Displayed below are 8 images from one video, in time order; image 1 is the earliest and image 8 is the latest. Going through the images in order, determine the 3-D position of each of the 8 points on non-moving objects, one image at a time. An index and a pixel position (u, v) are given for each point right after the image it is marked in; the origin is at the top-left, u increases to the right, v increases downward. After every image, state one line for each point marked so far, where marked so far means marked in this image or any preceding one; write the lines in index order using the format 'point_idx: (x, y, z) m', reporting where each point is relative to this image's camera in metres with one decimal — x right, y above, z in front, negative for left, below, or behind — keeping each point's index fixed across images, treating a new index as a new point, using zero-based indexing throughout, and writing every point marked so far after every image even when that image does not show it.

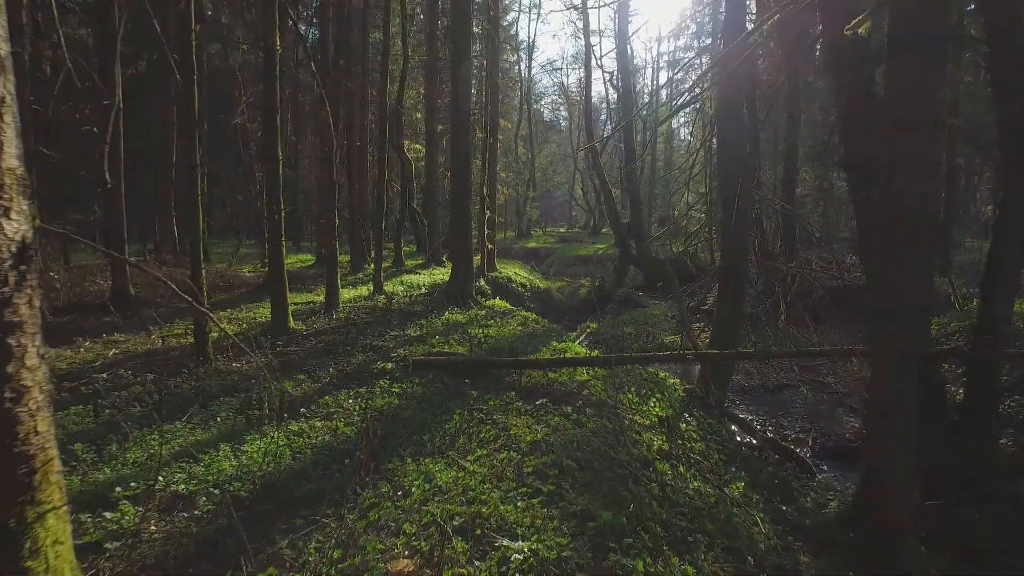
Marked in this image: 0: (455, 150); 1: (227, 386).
0: (-1.7, +4.3, +13.2) m
1: (-4.1, -1.4, +6.0) m
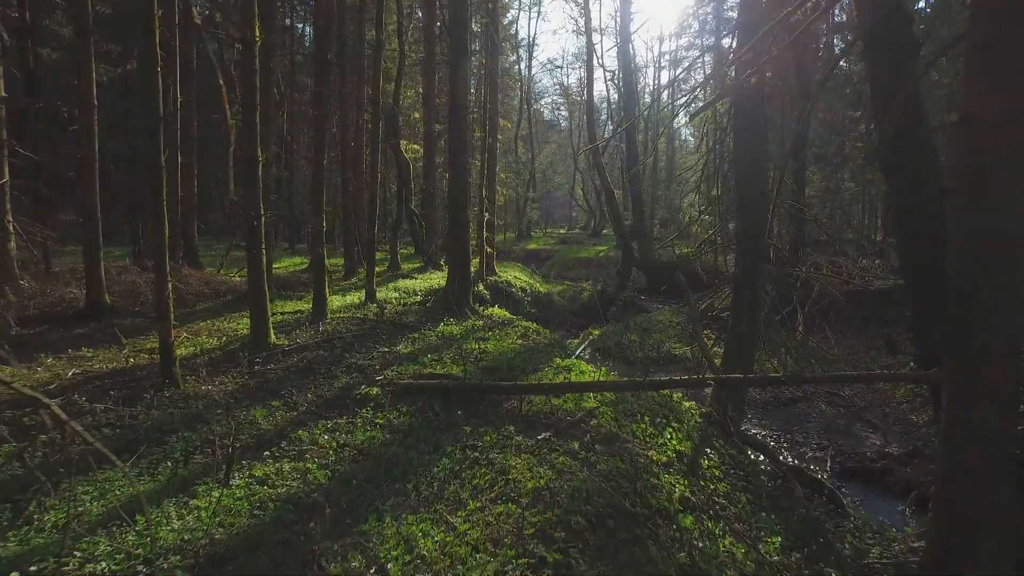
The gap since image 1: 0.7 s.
0: (-1.7, +4.1, +12.5) m
1: (-4.1, -1.6, +5.4) m
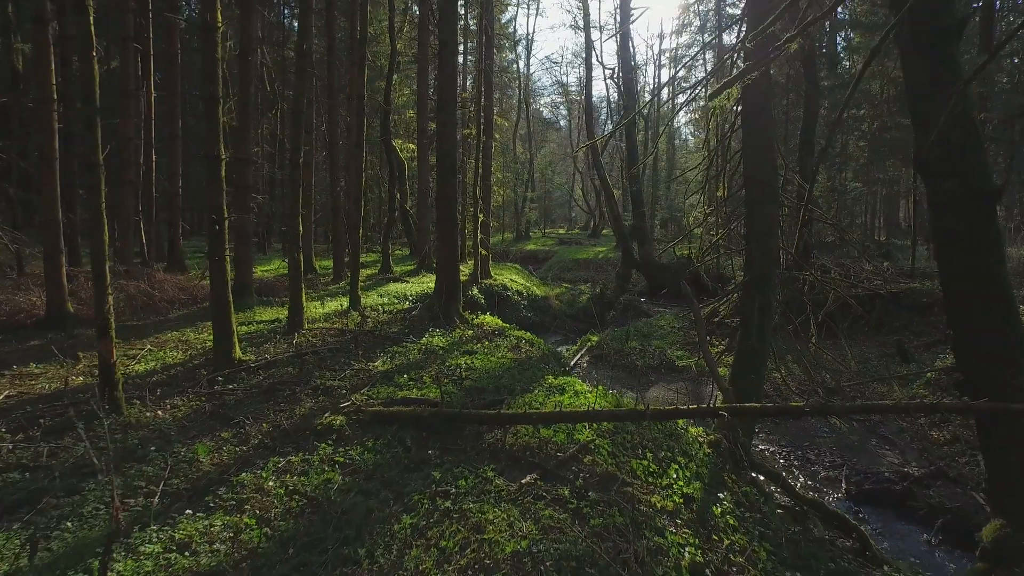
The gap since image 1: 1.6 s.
0: (-2.0, +3.9, +11.8) m
1: (-4.3, -1.8, +4.6) m
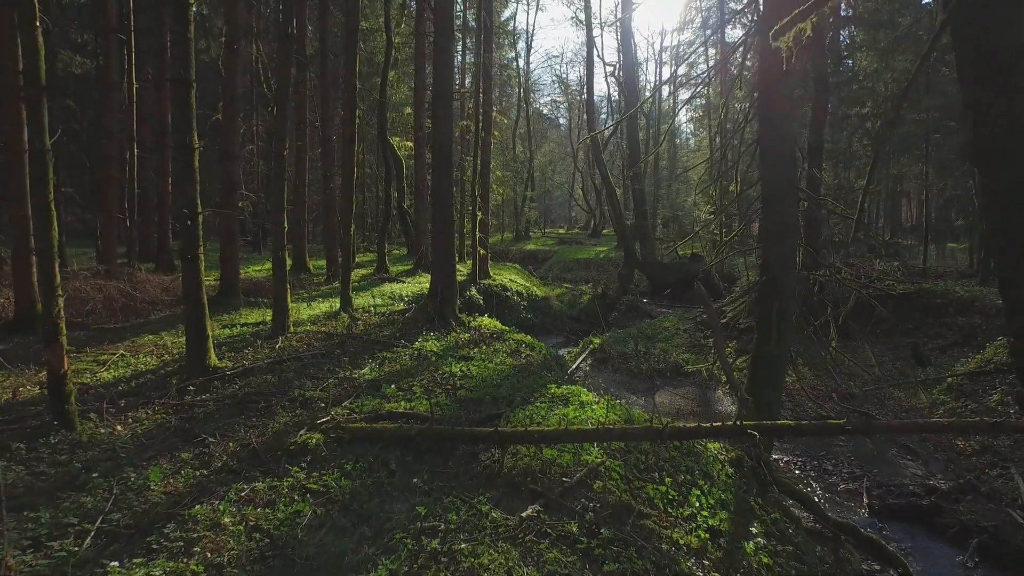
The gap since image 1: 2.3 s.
0: (-2.0, +3.9, +11.2) m
1: (-4.3, -1.8, +4.0) m
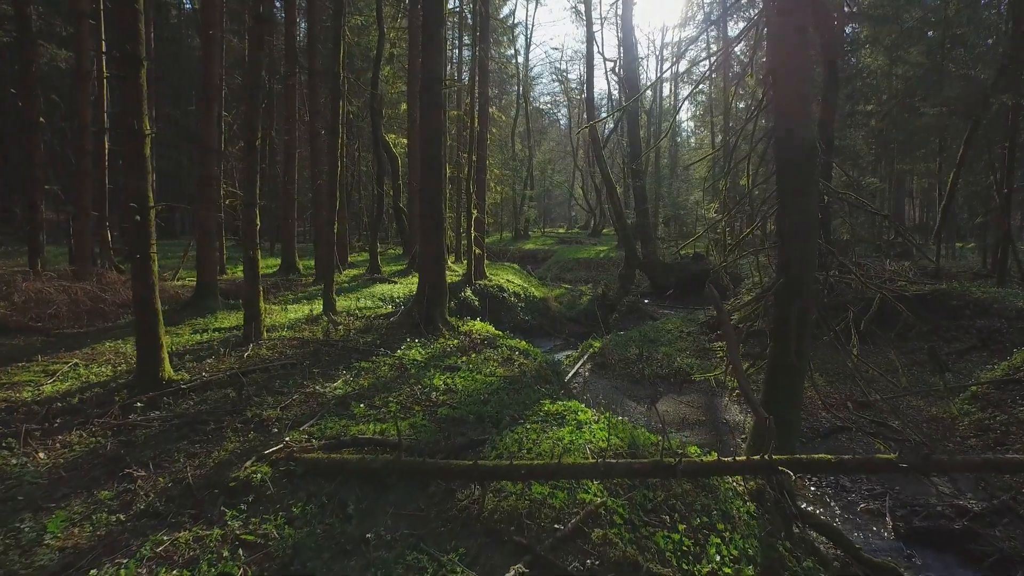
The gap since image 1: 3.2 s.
0: (-2.1, +3.8, +10.4) m
1: (-4.5, -1.9, +3.2) m
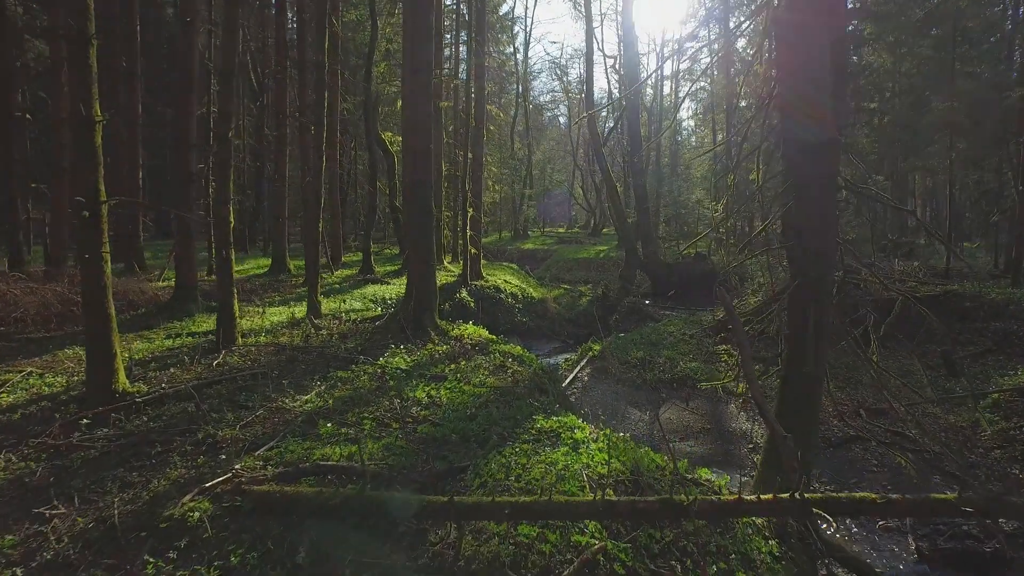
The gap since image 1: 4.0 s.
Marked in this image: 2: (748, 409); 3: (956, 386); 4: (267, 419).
0: (-2.3, +3.8, +9.8) m
1: (-4.6, -1.9, +2.6) m
2: (+6.4, -3.3, +11.6) m
3: (+12.2, -2.7, +11.6) m
4: (-2.9, -1.6, +5.1) m
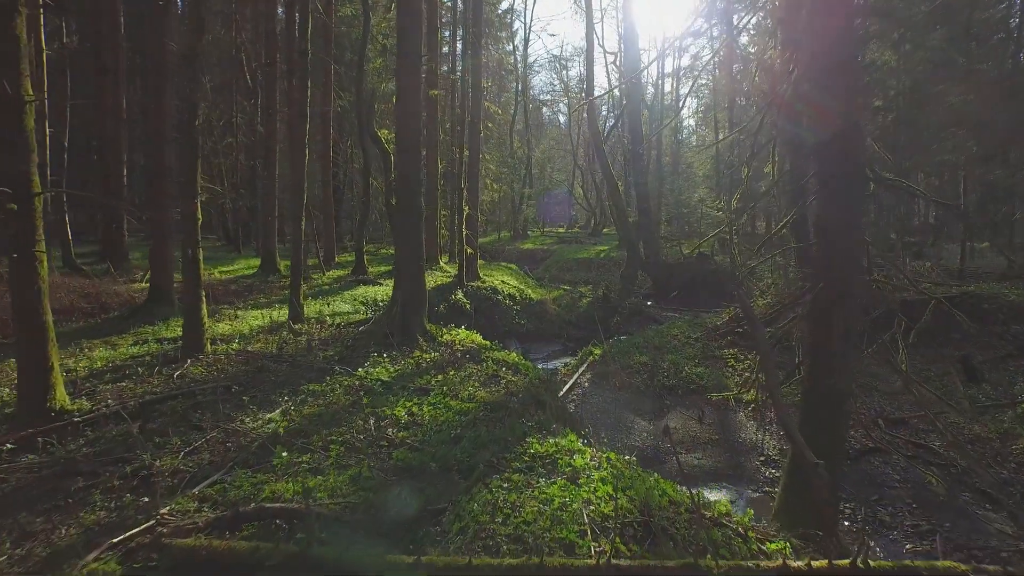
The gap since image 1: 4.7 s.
0: (-2.4, +3.7, +9.1) m
1: (-4.7, -2.0, +2.0) m
2: (+6.3, -3.4, +10.9) m
3: (+12.1, -2.7, +10.9) m
4: (-3.0, -1.6, +4.4) m
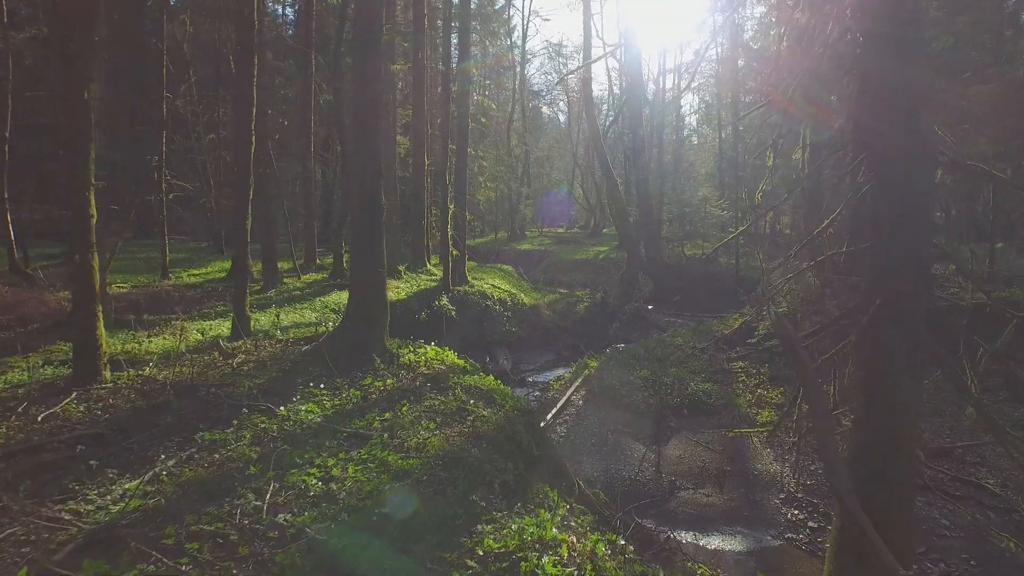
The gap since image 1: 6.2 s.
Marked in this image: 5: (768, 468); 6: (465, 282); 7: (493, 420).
0: (-2.8, +3.5, +7.7) m
1: (-5.2, -2.2, +0.5) m
2: (+5.9, -3.5, +9.5) m
3: (+11.6, -2.9, +9.5) m
4: (-3.5, -1.8, +3.0) m
5: (+5.4, -3.8, +8.9) m
6: (-1.9, +0.2, +17.9) m
7: (-0.3, -1.8, +5.7) m
